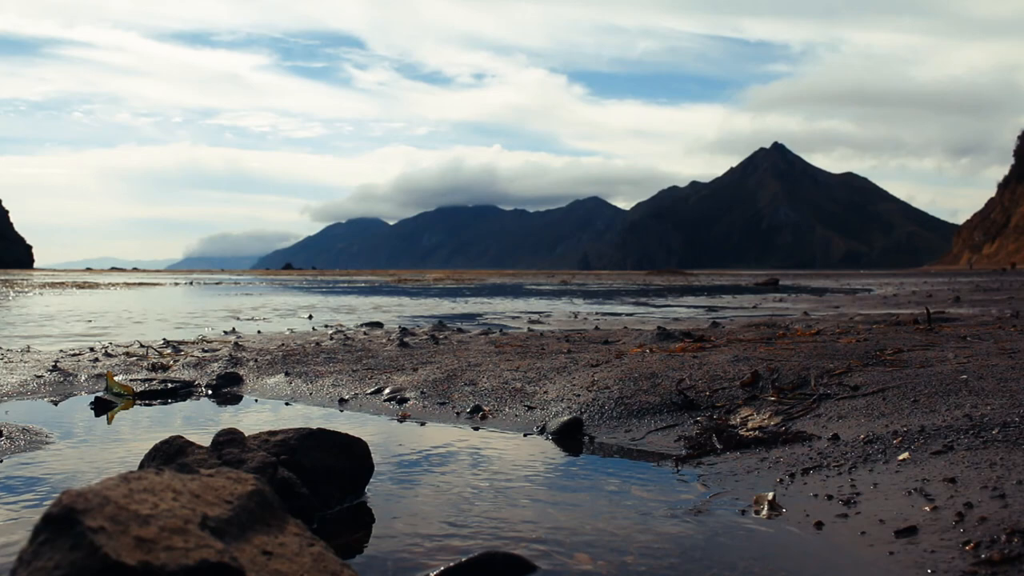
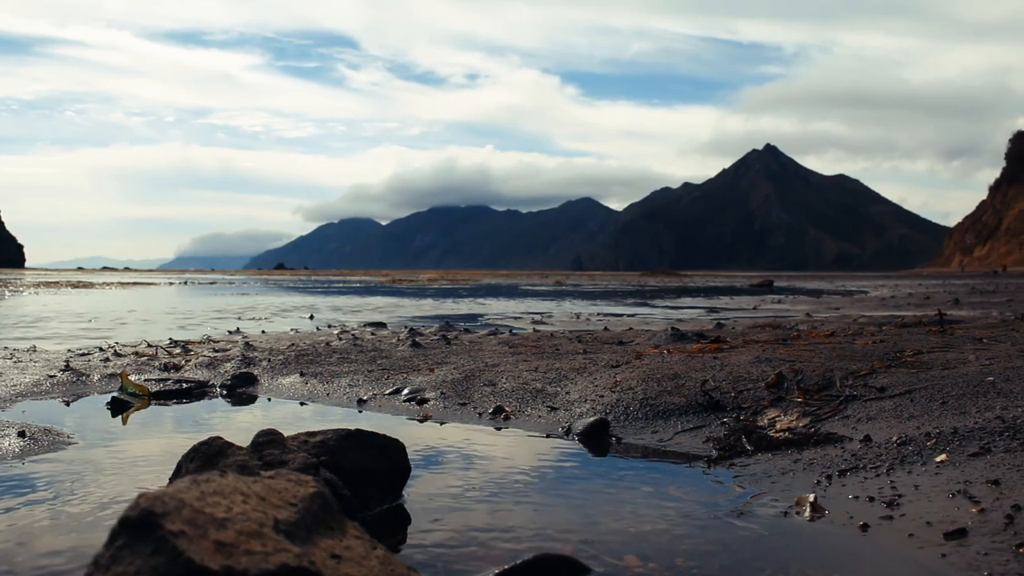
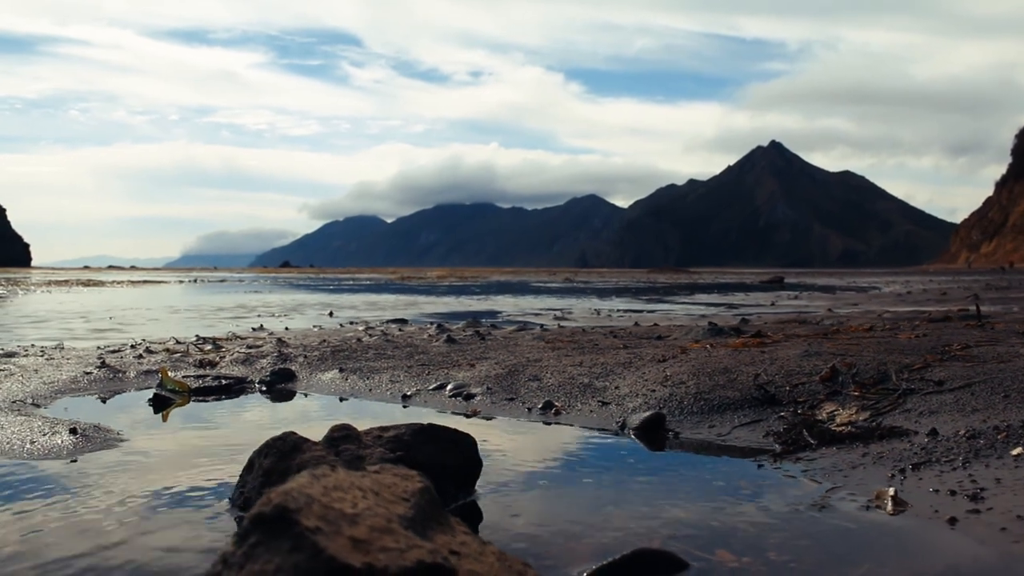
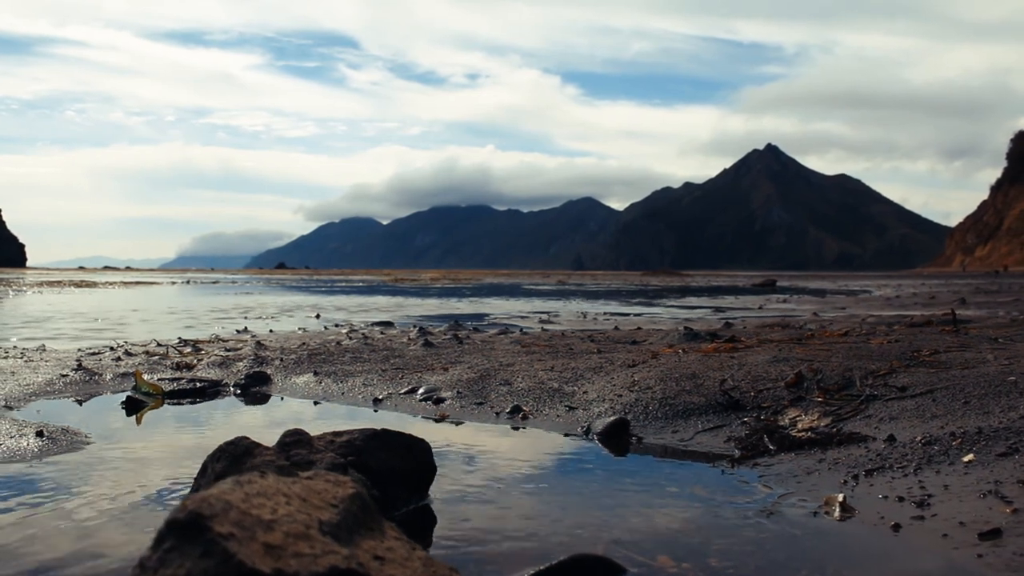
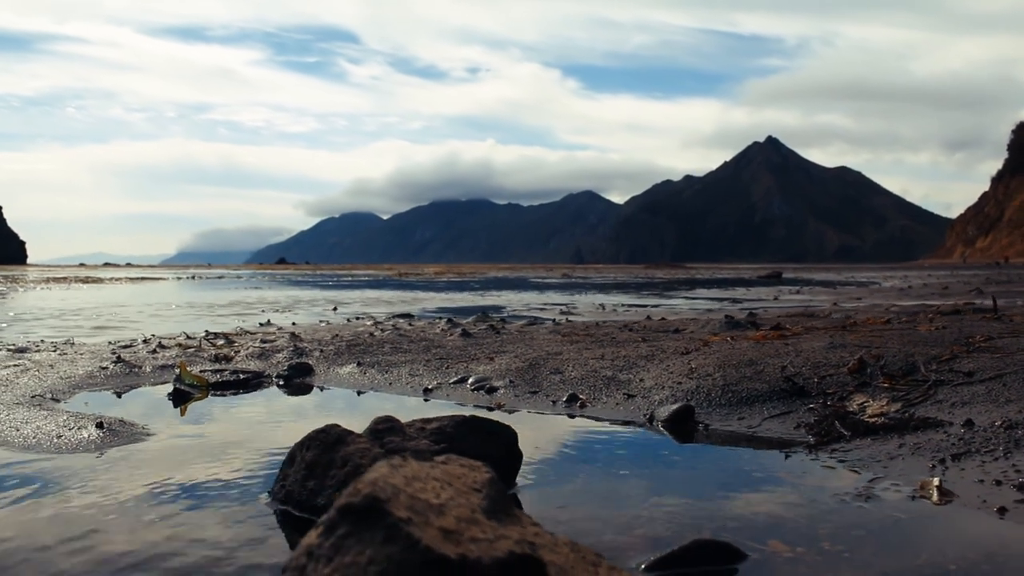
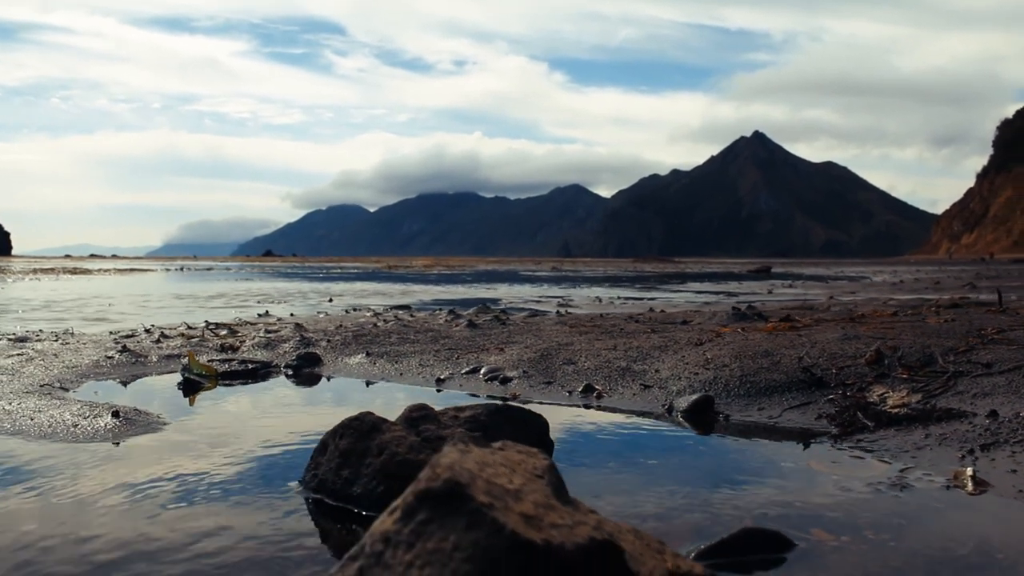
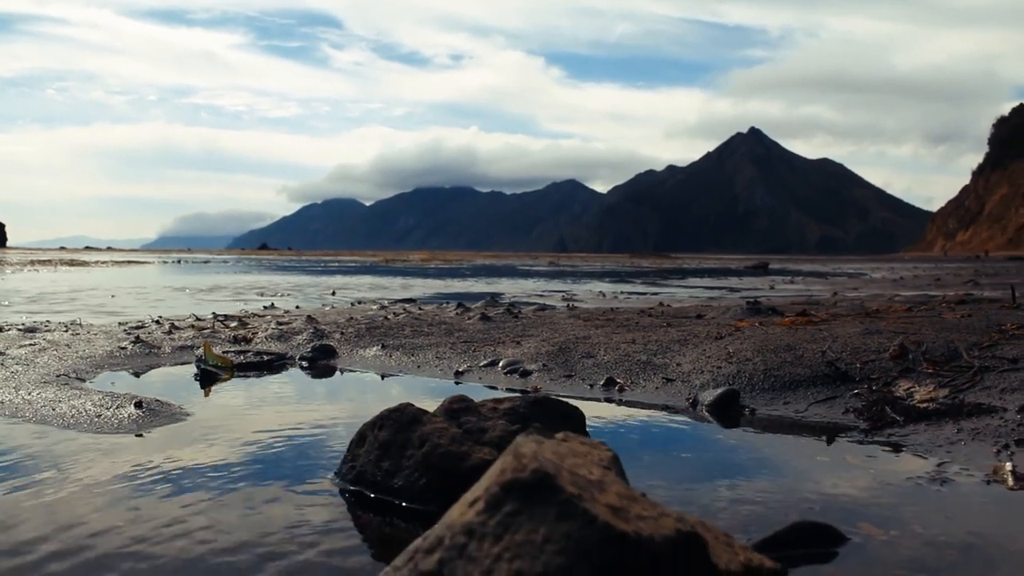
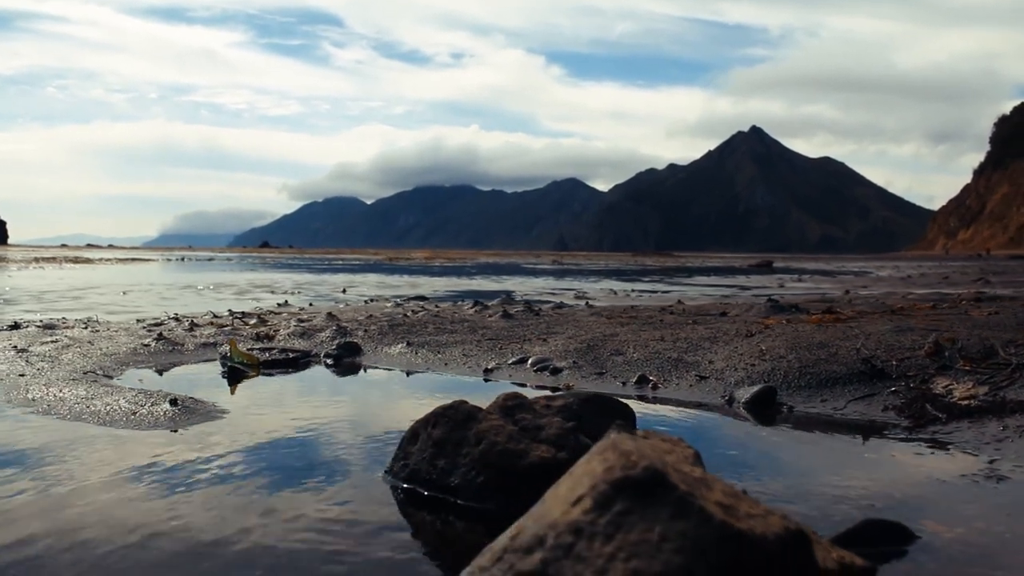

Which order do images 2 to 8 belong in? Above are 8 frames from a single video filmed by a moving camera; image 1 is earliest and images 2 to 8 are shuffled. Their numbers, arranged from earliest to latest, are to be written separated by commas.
2, 4, 3, 5, 6, 7, 8
